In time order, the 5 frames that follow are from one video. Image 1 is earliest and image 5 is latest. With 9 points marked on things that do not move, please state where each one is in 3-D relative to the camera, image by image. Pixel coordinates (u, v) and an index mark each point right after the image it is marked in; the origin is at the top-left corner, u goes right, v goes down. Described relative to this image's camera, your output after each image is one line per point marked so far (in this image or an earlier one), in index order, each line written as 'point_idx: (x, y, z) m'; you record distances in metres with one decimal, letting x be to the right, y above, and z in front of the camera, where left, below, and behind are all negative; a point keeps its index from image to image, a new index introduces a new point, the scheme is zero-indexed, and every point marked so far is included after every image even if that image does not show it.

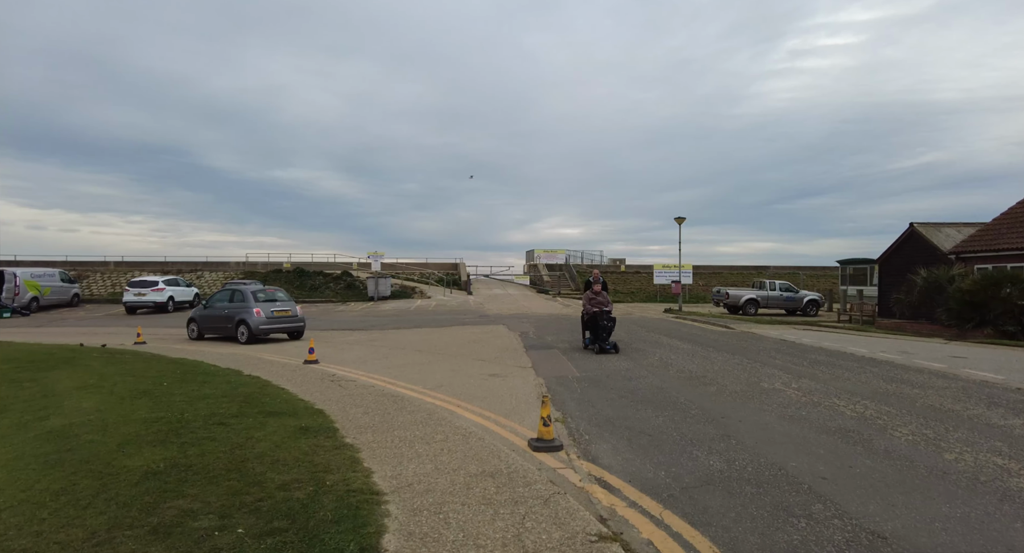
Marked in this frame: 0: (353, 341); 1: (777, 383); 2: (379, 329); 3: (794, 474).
0: (-5.0, -2.0, +15.2) m
1: (+4.2, -1.7, +7.8) m
2: (-5.0, -2.0, +18.5) m
3: (+2.4, -1.7, +4.1) m
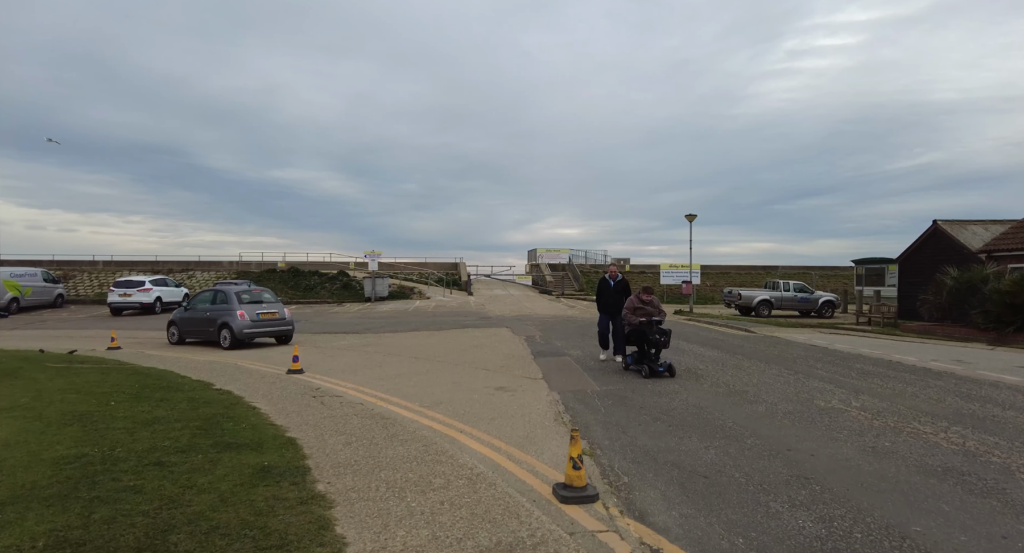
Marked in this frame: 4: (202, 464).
0: (-4.8, -2.0, +14.1) m
1: (+4.4, -1.7, +6.7) m
2: (-4.8, -2.0, +17.4) m
3: (+2.5, -1.7, +3.0) m
4: (-2.6, -1.6, +4.1) m
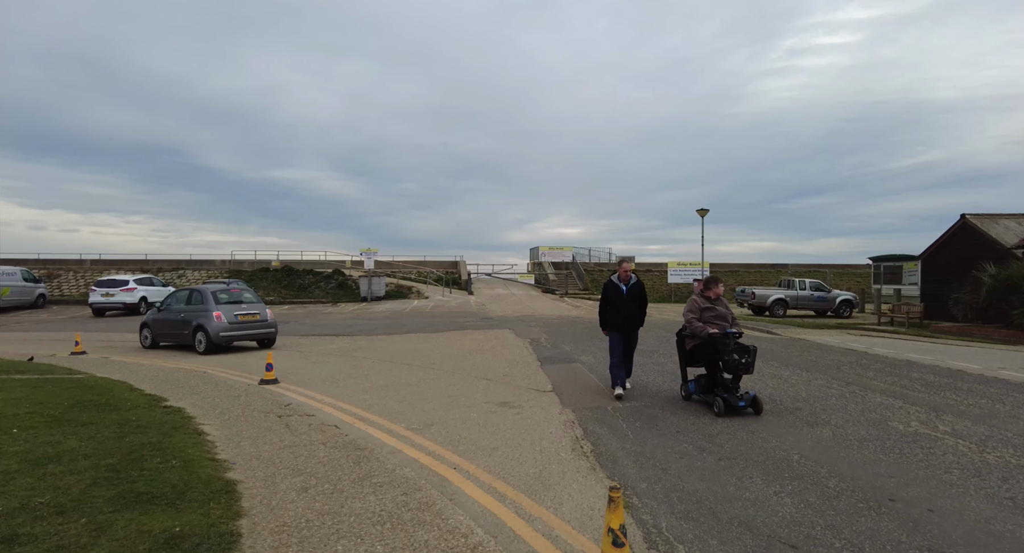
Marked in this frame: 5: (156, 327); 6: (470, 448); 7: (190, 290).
0: (-4.7, -1.9, +12.9) m
1: (+4.5, -1.6, +5.4) m
2: (-4.8, -1.9, +16.1) m
3: (+2.6, -1.6, +1.7) m
4: (-2.5, -1.5, +2.9) m
5: (-9.9, -1.4, +13.6) m
6: (-0.4, -1.8, +5.1) m
7: (-8.9, -0.4, +13.5) m
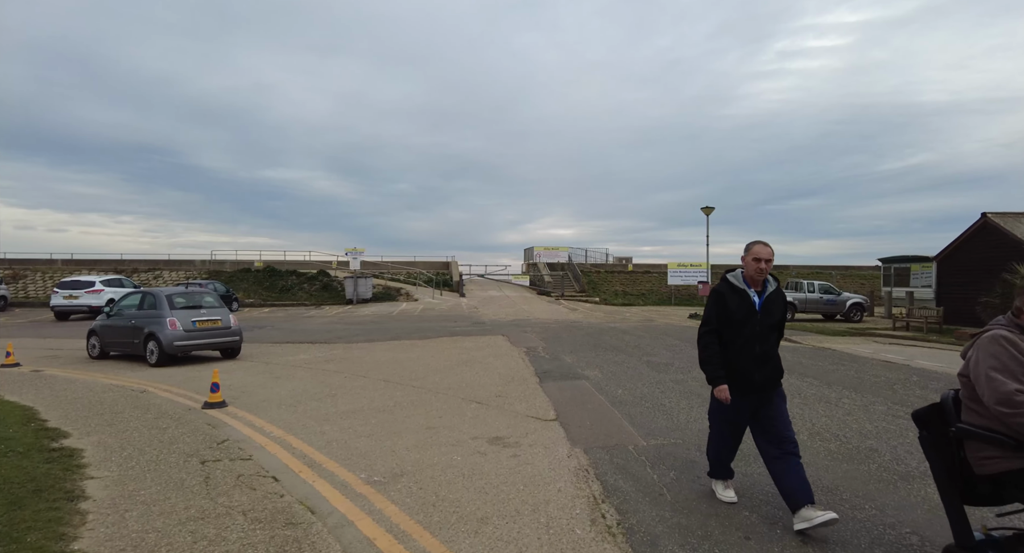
0: (-4.9, -2.0, +11.4) m
1: (+4.4, -1.7, +4.1) m
2: (-4.9, -2.0, +14.6) m
3: (+2.6, -1.6, +0.4) m
4: (-2.6, -1.5, +1.4) m
5: (-10.0, -1.4, +12.1) m
6: (-0.5, -1.8, +3.7) m
7: (-9.0, -0.4, +12.0) m
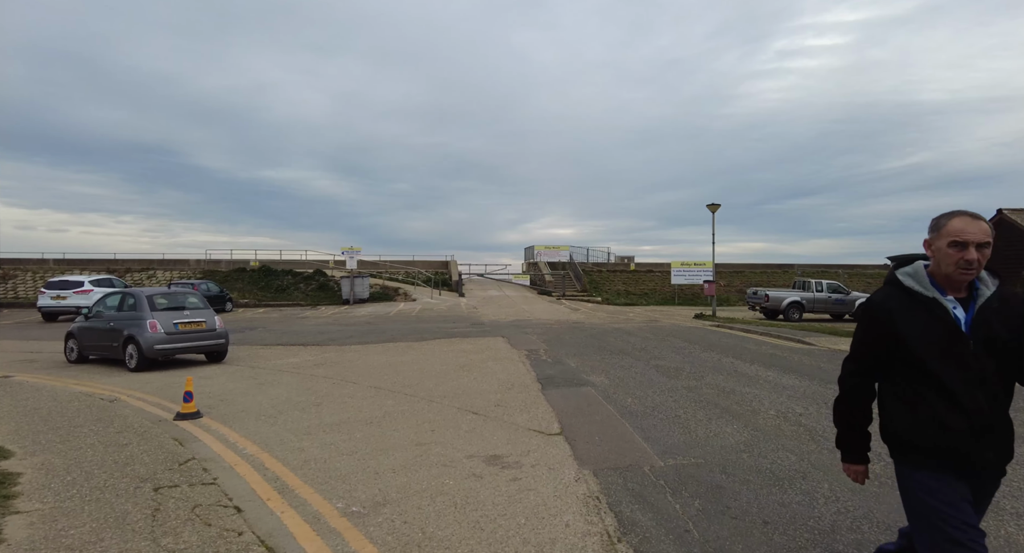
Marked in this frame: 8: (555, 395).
0: (-4.9, -2.0, +10.8) m
1: (+4.4, -1.6, +3.5) m
2: (-4.9, -1.9, +14.0) m
3: (+2.6, -1.6, -0.2) m
4: (-2.6, -1.5, +0.8) m
5: (-10.0, -1.4, +11.4) m
6: (-0.5, -1.8, +3.1) m
7: (-9.0, -0.4, +11.3) m
8: (+0.7, -1.8, +7.4) m
